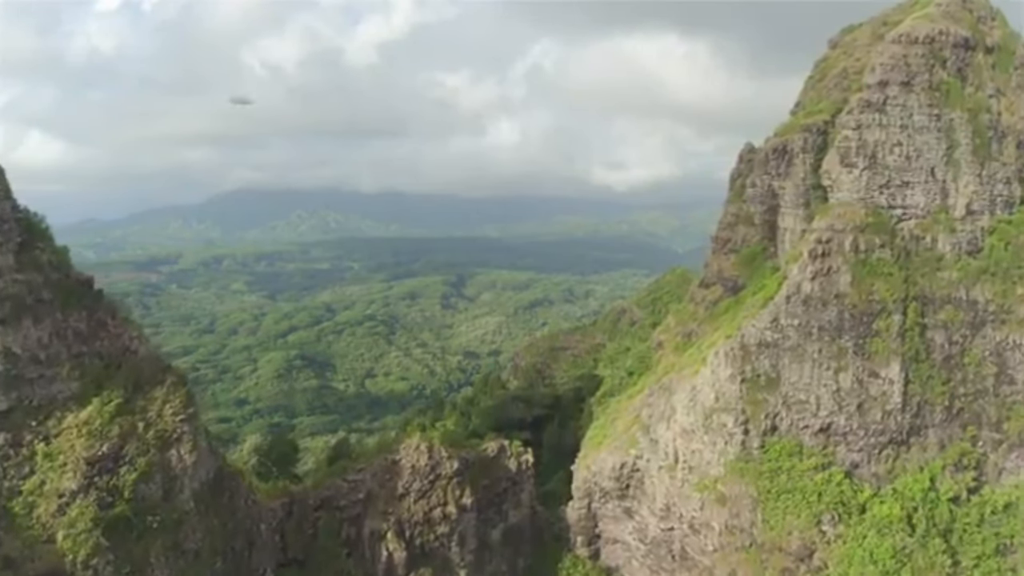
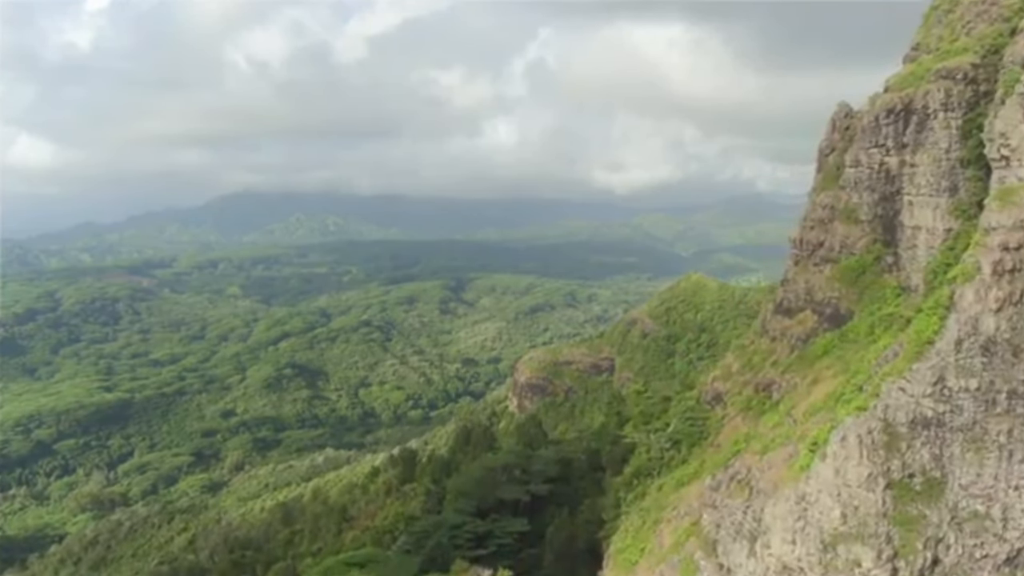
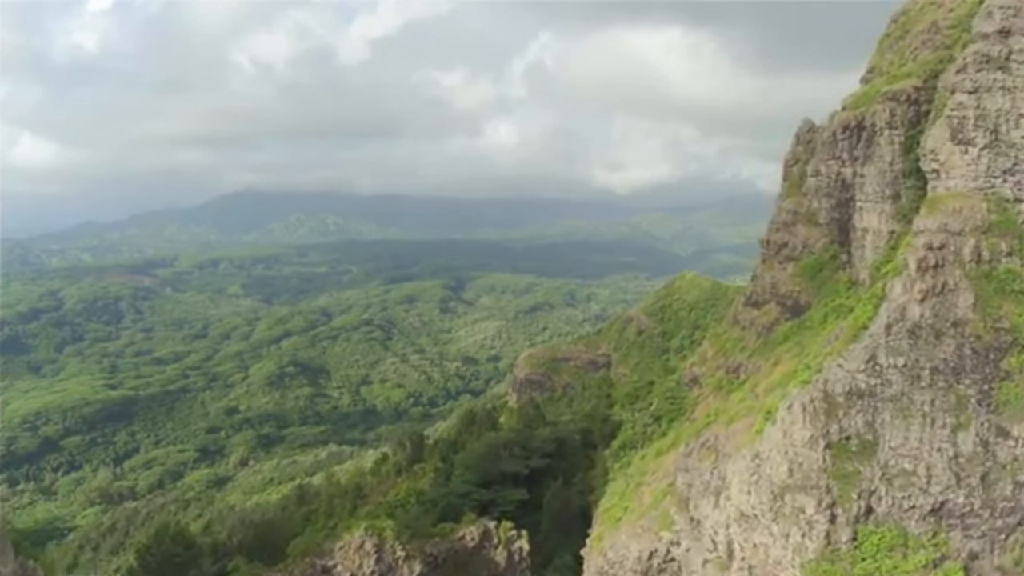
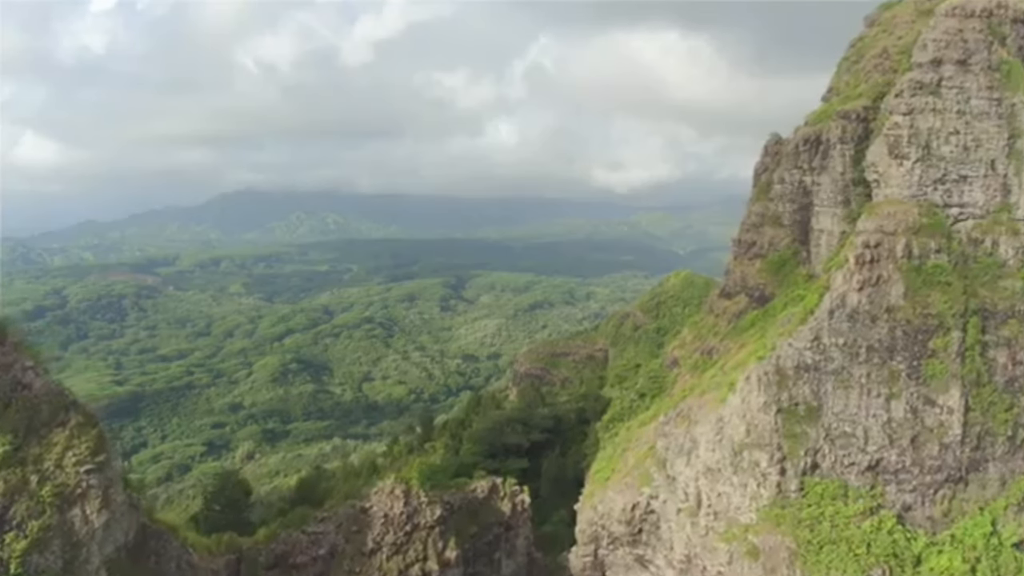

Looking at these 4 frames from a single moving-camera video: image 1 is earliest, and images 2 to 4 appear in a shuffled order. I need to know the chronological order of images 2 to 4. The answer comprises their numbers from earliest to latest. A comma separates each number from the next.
4, 3, 2
